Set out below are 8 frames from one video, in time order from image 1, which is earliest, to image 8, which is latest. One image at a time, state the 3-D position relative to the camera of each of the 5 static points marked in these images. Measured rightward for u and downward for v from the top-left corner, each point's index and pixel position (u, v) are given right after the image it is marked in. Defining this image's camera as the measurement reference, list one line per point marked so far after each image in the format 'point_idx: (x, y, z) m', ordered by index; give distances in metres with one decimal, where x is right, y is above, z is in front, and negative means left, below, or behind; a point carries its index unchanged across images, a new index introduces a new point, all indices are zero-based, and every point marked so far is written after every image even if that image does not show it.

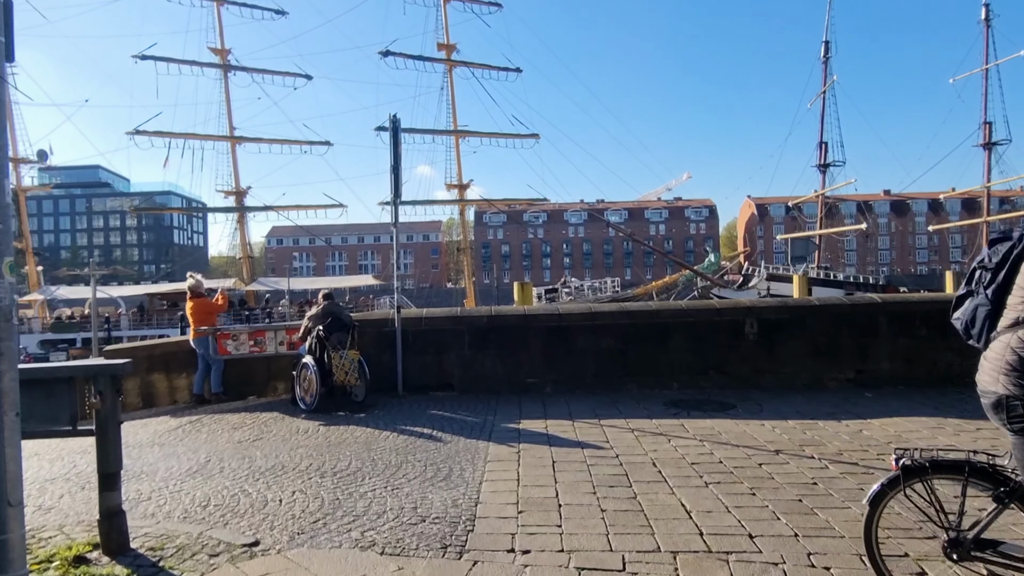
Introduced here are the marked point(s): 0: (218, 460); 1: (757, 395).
0: (-2.2, -1.3, +5.7) m
1: (+2.7, -1.2, +8.2) m
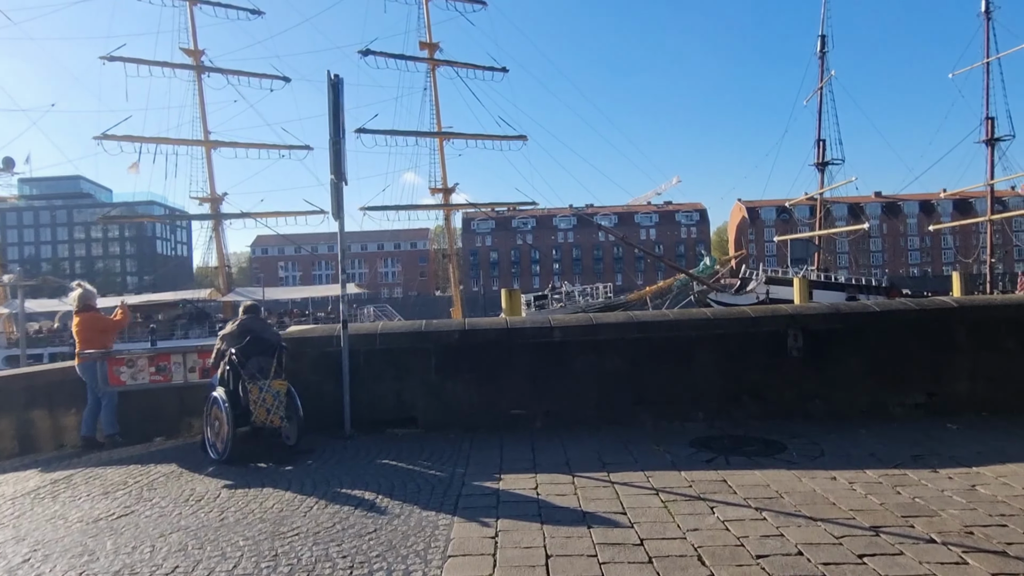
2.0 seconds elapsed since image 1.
0: (-2.4, -1.4, +3.8) m
1: (+2.6, -1.2, +6.4) m
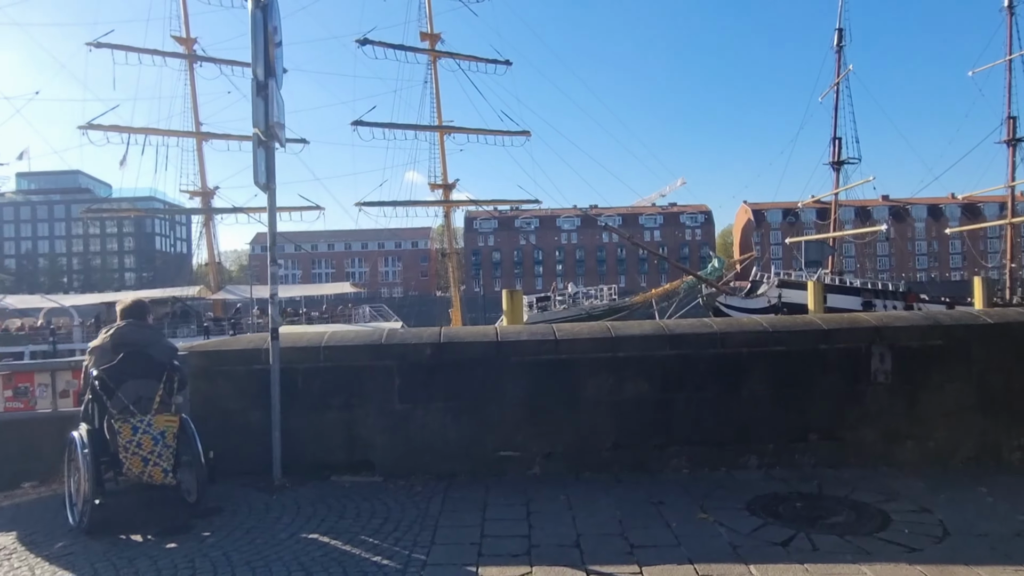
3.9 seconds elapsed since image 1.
0: (-2.5, -1.3, +2.0) m
1: (+2.5, -1.2, +4.6) m
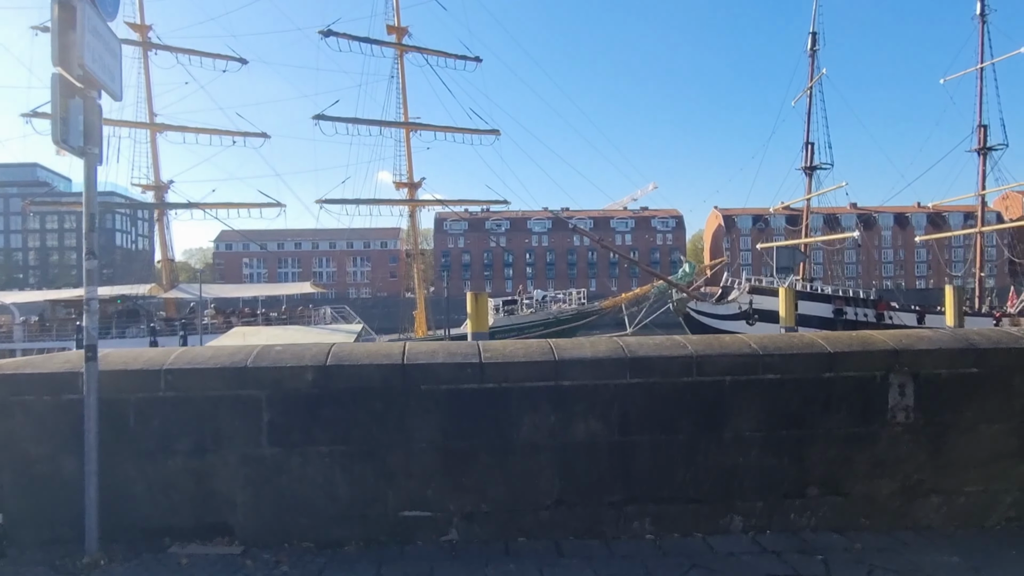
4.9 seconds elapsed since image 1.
0: (-2.8, -1.3, +0.7) m
1: (+2.0, -1.3, +3.5) m
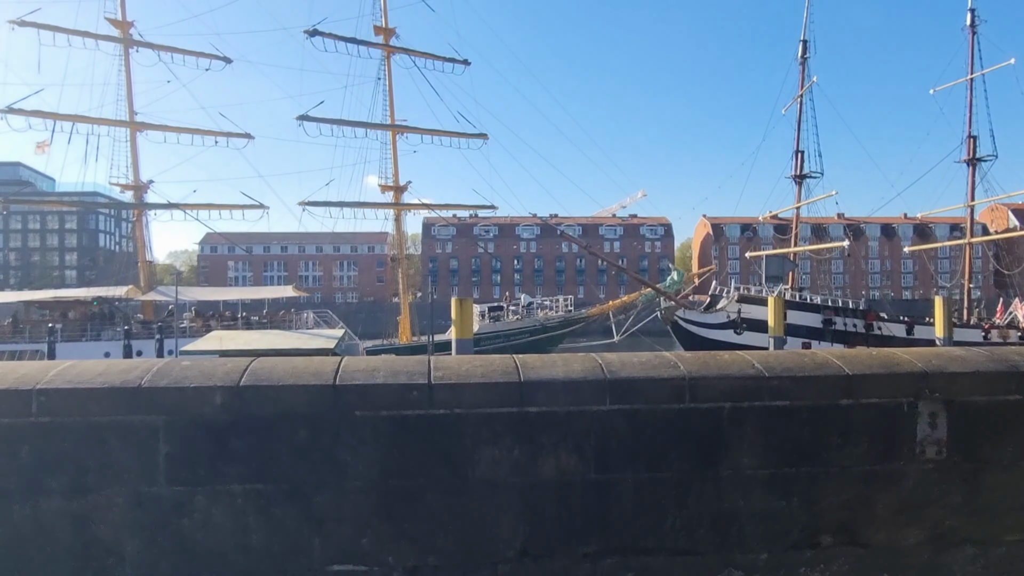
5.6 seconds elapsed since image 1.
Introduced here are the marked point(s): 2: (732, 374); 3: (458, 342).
0: (-2.9, -1.3, 0.0) m
1: (+1.8, -1.3, +2.9) m
2: (+1.0, -0.4, +3.3) m
3: (-1.1, -1.1, +15.5) m
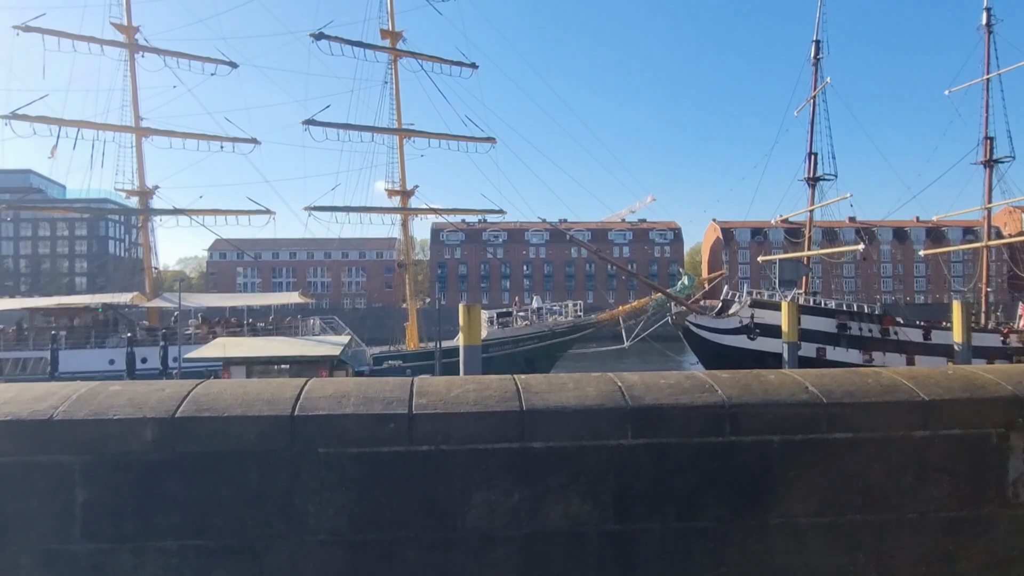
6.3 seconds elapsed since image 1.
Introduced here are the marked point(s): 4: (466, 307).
0: (-3.0, -1.3, -0.6) m
1: (+1.8, -1.4, +2.3) m
2: (+1.0, -0.4, +2.7) m
3: (-0.9, -1.2, +14.9) m
4: (-0.9, -0.4, +14.7) m
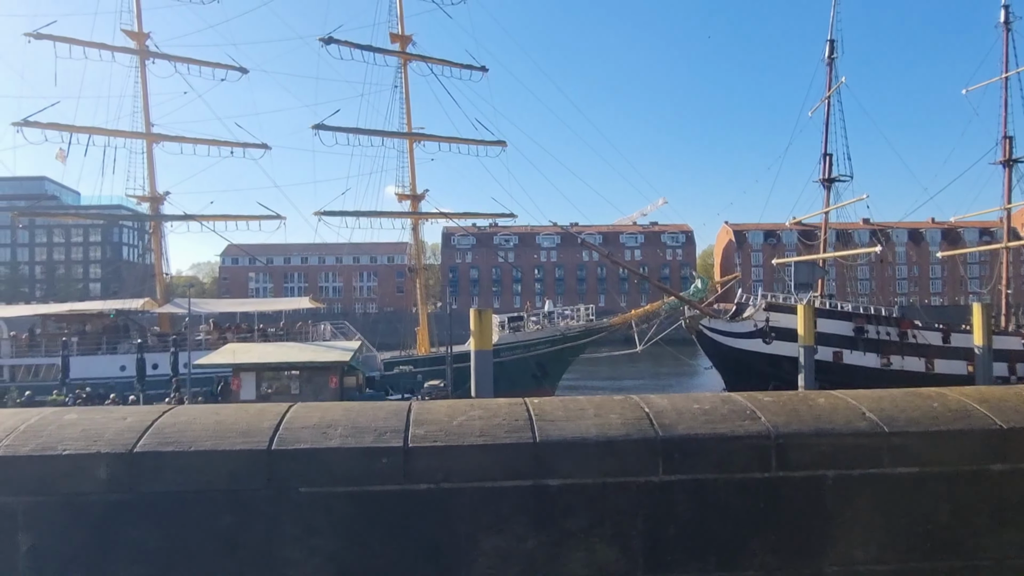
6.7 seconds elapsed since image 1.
0: (-3.0, -1.3, -0.9) m
1: (+1.9, -1.4, +1.9) m
2: (+1.0, -0.4, +2.4) m
3: (-0.7, -1.3, +14.5) m
4: (-0.7, -0.5, +14.4) m
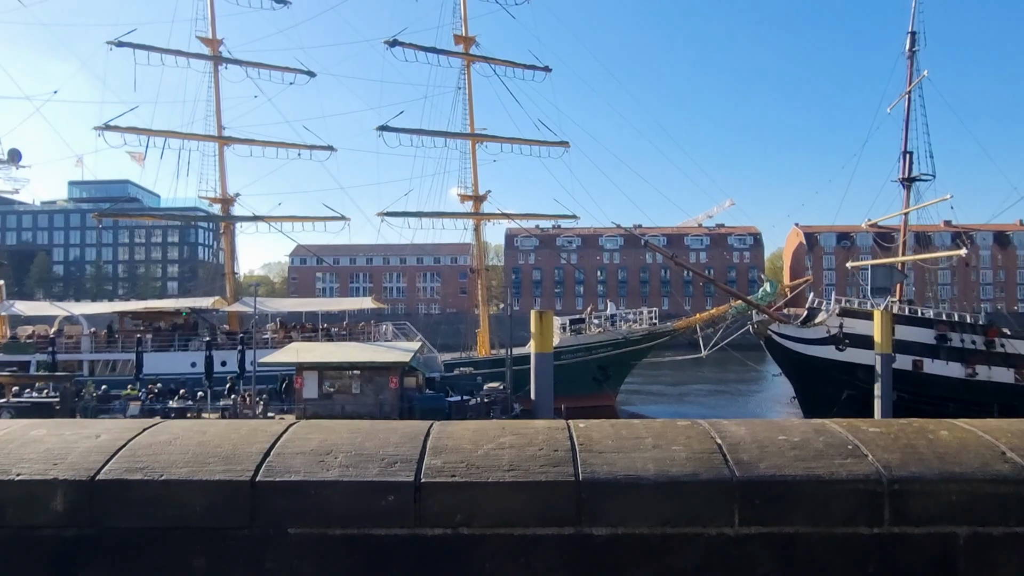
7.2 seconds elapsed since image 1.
0: (-3.2, -1.3, -1.0) m
1: (+1.9, -1.4, +1.3) m
2: (+1.1, -0.4, +1.8) m
3: (+0.4, -1.3, +14.1) m
4: (+0.4, -0.5, +14.0) m
